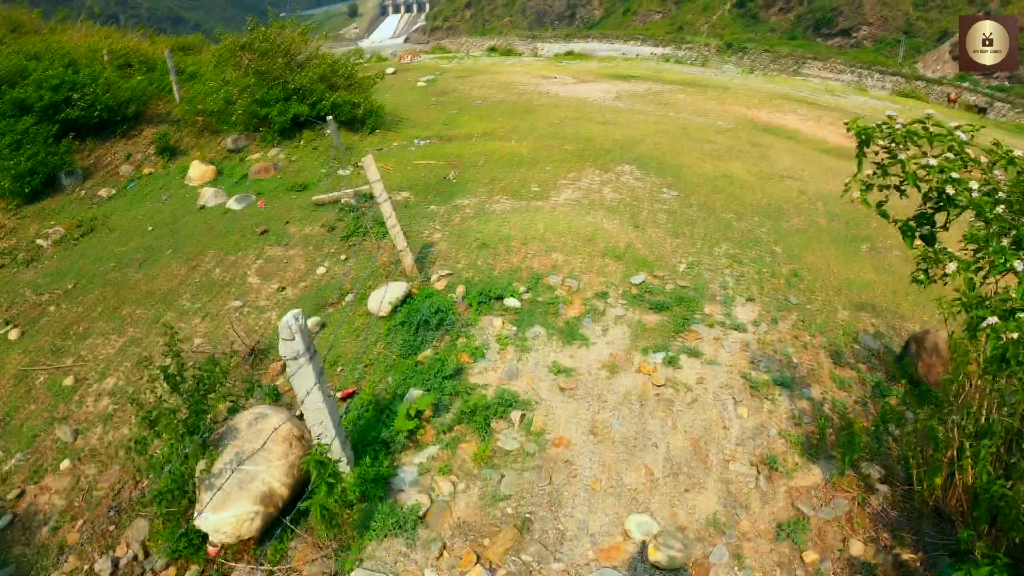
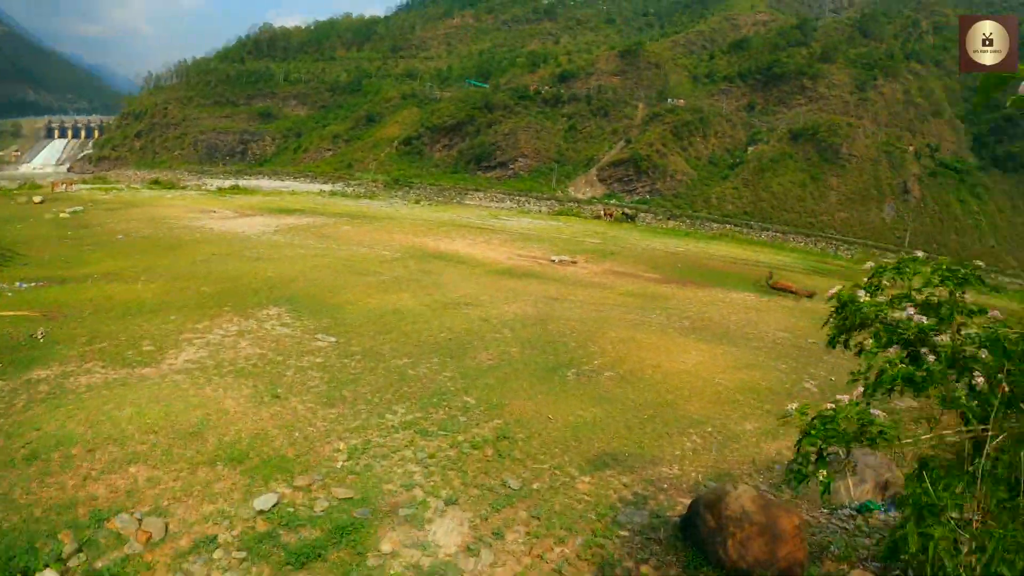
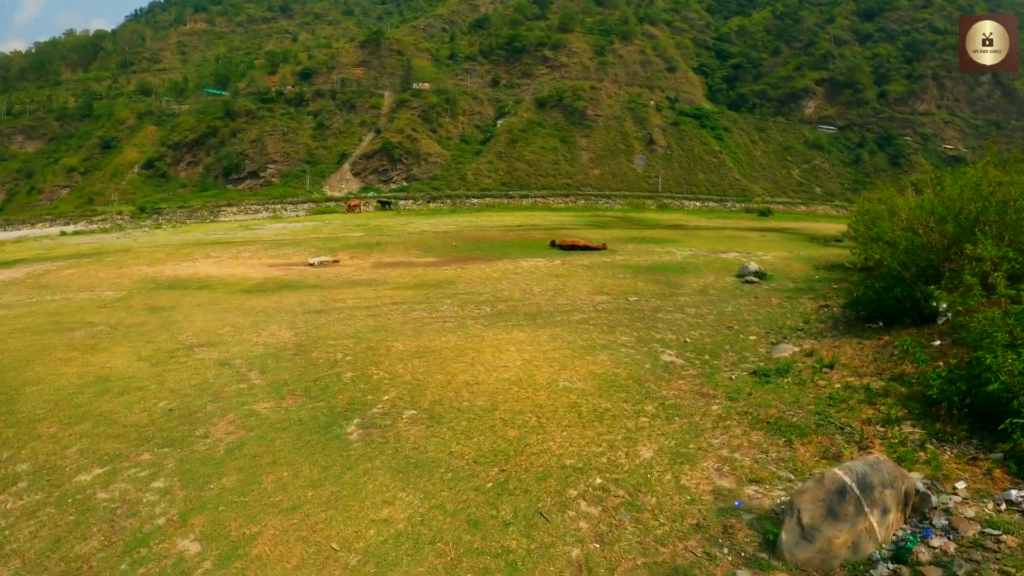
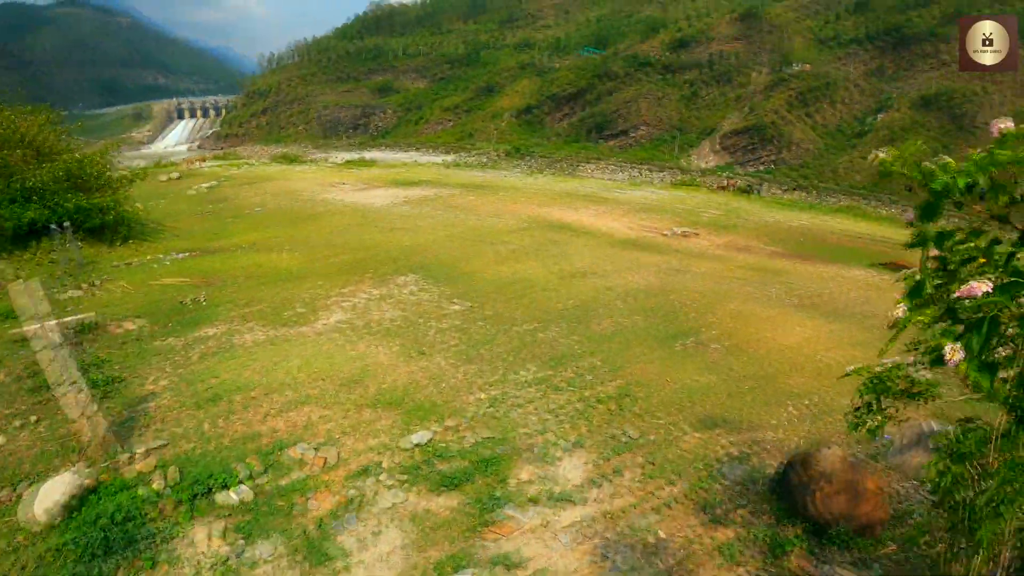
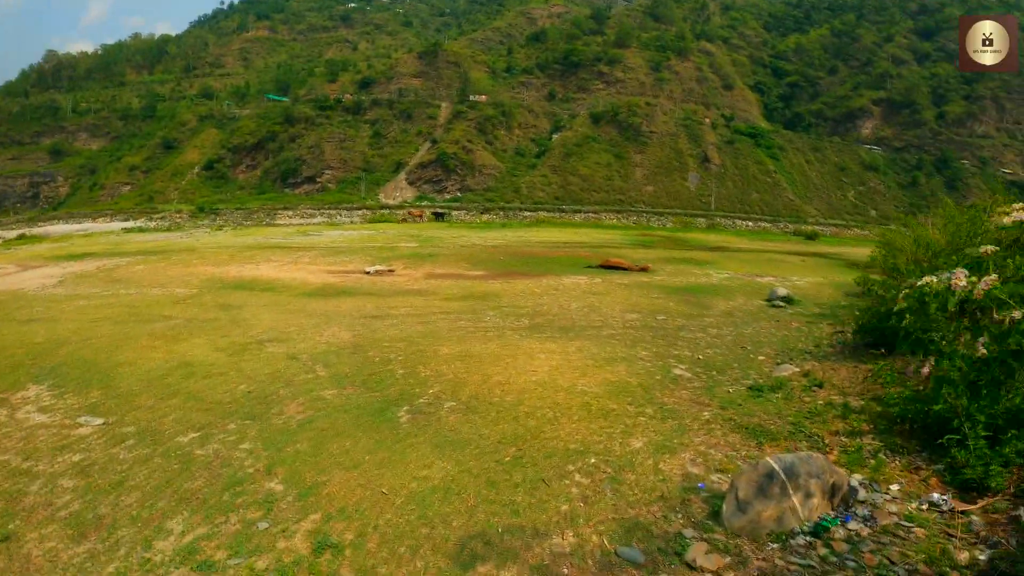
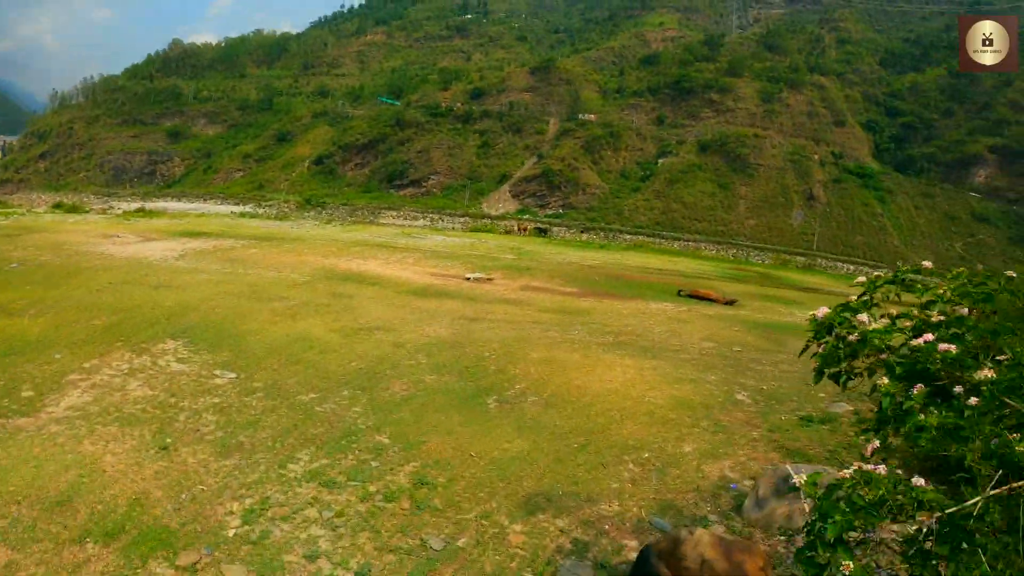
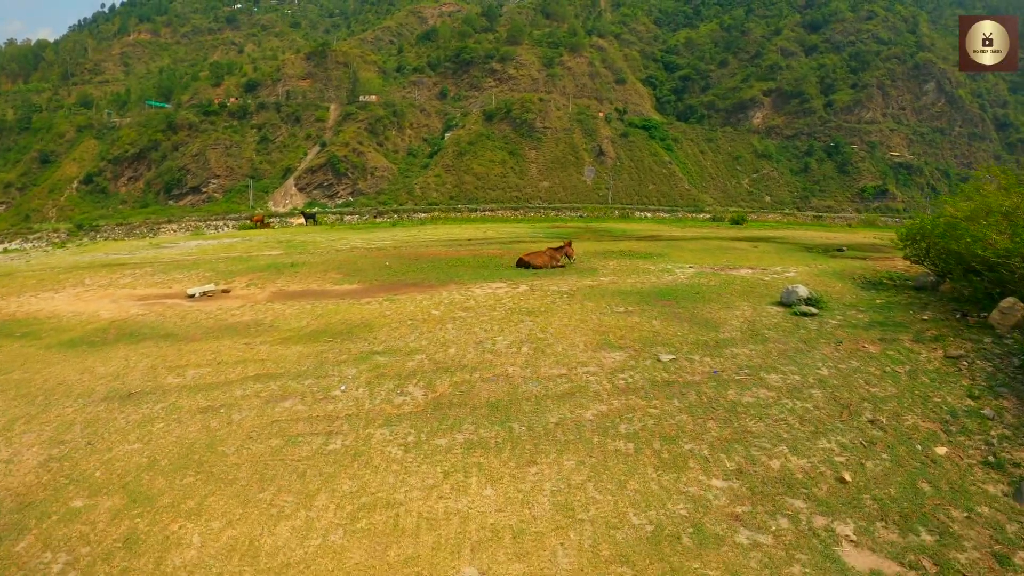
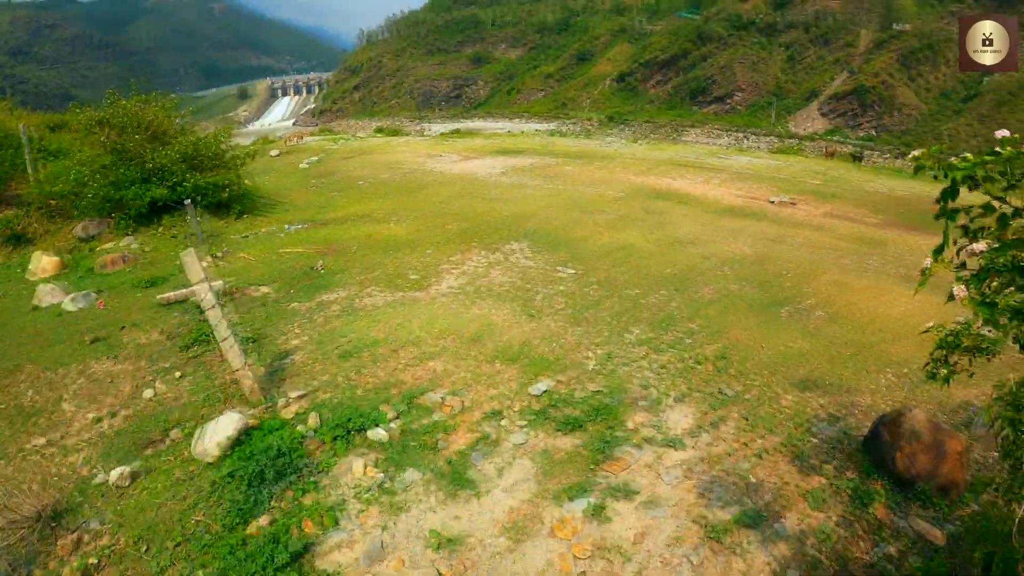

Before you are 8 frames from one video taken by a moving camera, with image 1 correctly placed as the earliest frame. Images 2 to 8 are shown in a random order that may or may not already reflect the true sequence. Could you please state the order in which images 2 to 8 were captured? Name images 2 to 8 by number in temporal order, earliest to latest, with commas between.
8, 4, 2, 6, 5, 3, 7
